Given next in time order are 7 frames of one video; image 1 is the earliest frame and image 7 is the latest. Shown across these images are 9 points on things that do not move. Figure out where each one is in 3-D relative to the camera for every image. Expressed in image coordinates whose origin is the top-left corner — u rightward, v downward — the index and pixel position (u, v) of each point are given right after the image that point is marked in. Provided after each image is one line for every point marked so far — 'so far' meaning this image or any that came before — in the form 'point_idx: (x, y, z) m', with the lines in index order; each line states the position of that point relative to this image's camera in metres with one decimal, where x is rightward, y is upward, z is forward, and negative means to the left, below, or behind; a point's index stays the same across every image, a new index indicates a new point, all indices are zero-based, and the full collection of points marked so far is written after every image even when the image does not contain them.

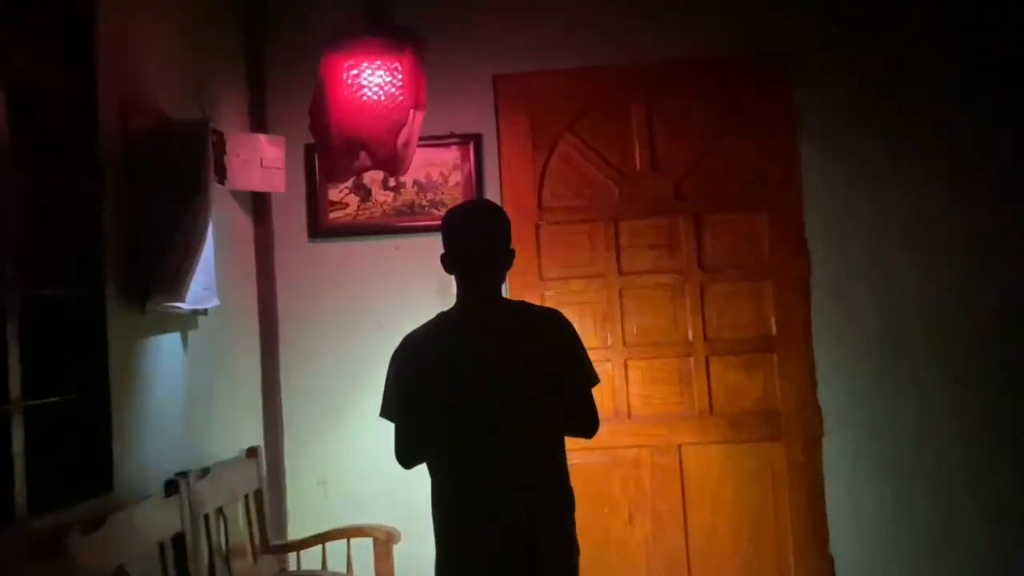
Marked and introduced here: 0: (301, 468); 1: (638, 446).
0: (-0.8, -0.6, +3.1) m
1: (+0.4, -0.5, +3.0) m
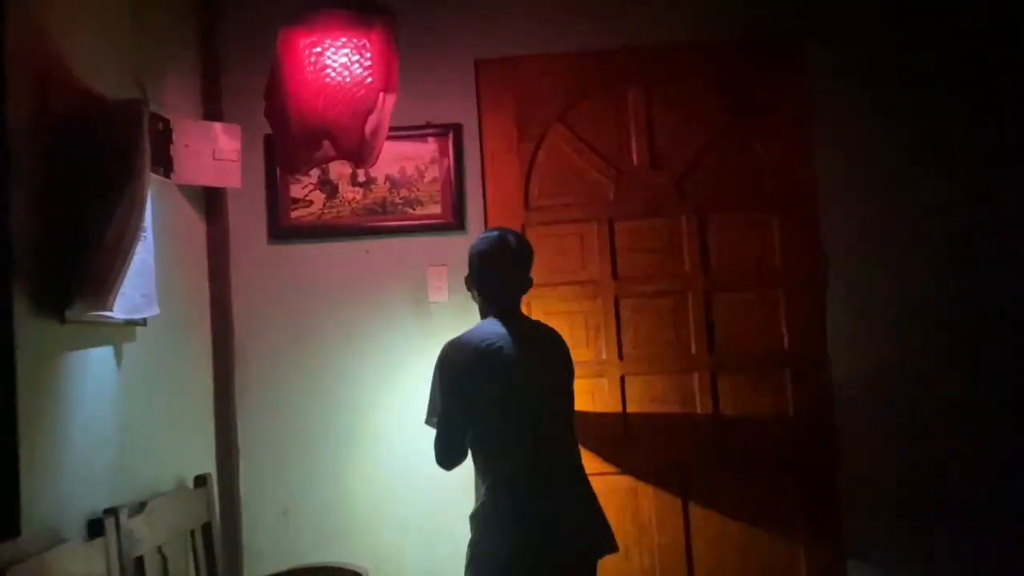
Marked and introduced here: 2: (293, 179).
0: (-0.8, -0.7, +2.7) m
1: (+0.4, -0.6, +2.7) m
2: (-0.7, +0.4, +2.7) m
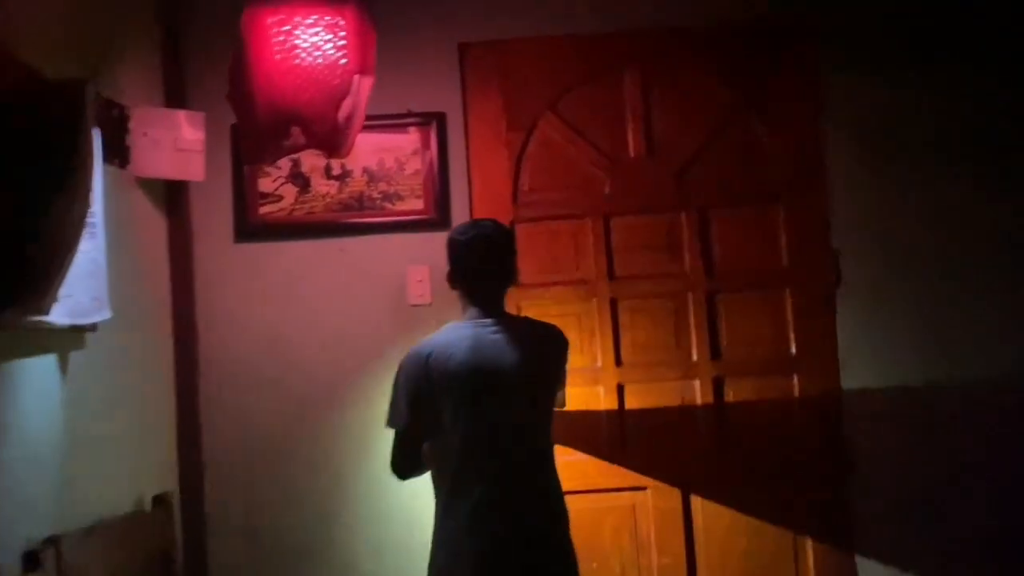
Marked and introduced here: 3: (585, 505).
0: (-0.8, -0.7, +2.5) m
1: (+0.4, -0.6, +2.5) m
2: (-0.7, +0.3, +2.5) m
3: (+0.2, -0.6, +2.5) m
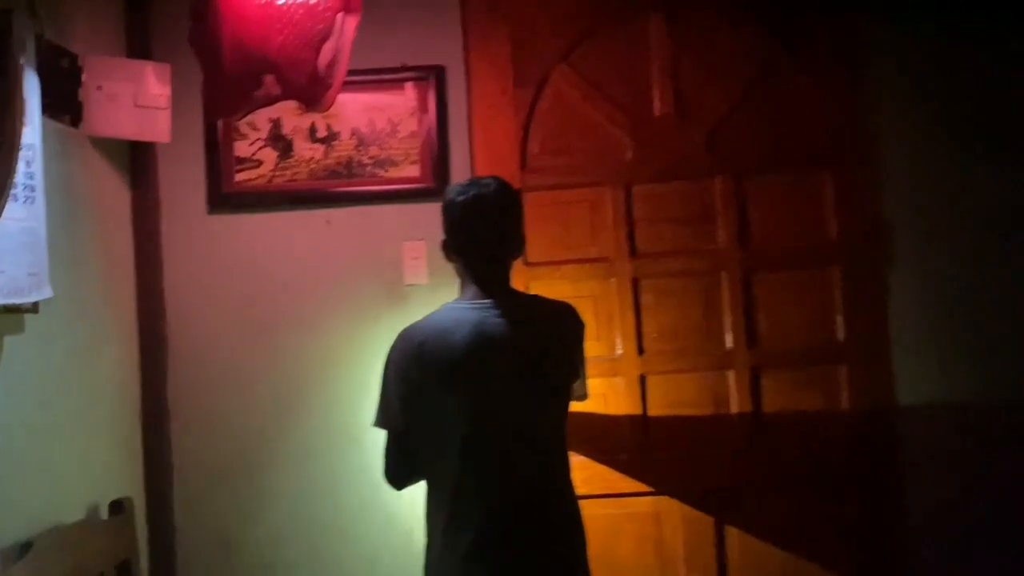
0: (-0.8, -0.6, +2.2) m
1: (+0.4, -0.5, +2.2) m
2: (-0.7, +0.4, +2.2) m
3: (+0.2, -0.6, +2.2) m
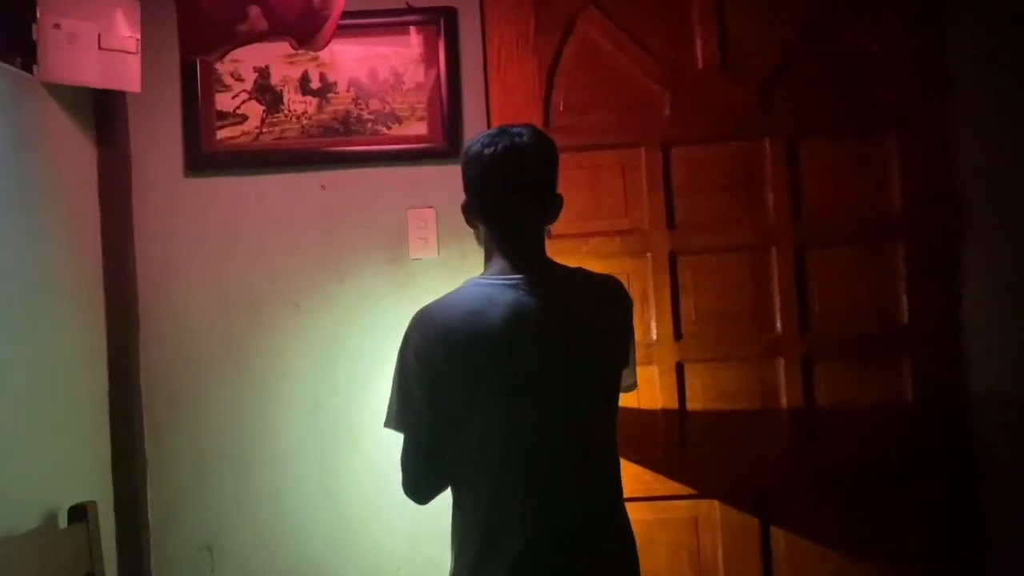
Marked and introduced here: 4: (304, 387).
0: (-0.8, -0.6, +2.0) m
1: (+0.4, -0.5, +1.9) m
2: (-0.7, +0.5, +1.9) m
3: (+0.3, -0.5, +1.9) m
4: (-0.5, -0.2, +2.0) m
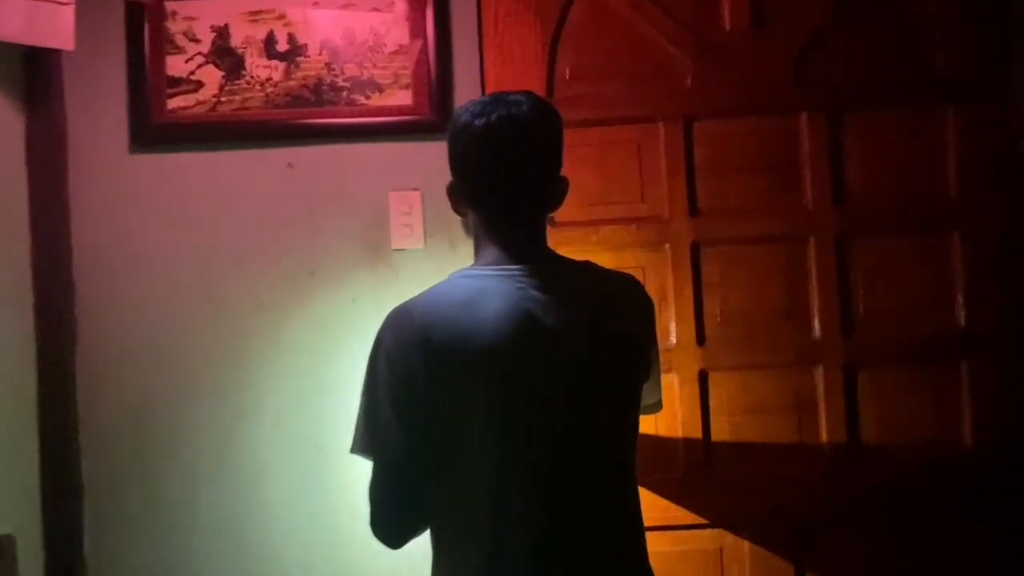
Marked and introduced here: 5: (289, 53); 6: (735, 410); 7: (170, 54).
0: (-0.8, -0.5, +1.7) m
1: (+0.4, -0.5, +1.7) m
2: (-0.7, +0.5, +1.7) m
3: (+0.3, -0.5, +1.7) m
4: (-0.5, -0.2, +1.7) m
5: (-0.4, +0.5, +1.7) m
6: (+0.4, -0.2, +1.7) m
7: (-0.7, +0.5, +1.7) m
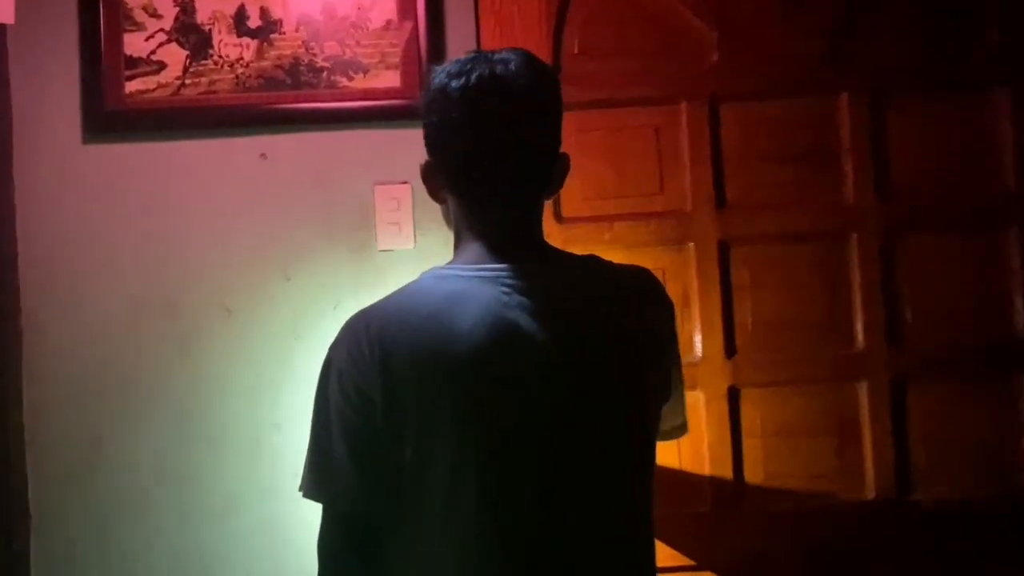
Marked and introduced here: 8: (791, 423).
0: (-0.8, -0.6, +1.5) m
1: (+0.4, -0.5, +1.5) m
2: (-0.7, +0.5, +1.5) m
3: (+0.3, -0.5, +1.5) m
4: (-0.5, -0.2, +1.5) m
5: (-0.4, +0.4, +1.5) m
6: (+0.4, -0.2, +1.5) m
7: (-0.7, +0.4, +1.5) m
8: (+0.5, -0.2, +1.5) m
